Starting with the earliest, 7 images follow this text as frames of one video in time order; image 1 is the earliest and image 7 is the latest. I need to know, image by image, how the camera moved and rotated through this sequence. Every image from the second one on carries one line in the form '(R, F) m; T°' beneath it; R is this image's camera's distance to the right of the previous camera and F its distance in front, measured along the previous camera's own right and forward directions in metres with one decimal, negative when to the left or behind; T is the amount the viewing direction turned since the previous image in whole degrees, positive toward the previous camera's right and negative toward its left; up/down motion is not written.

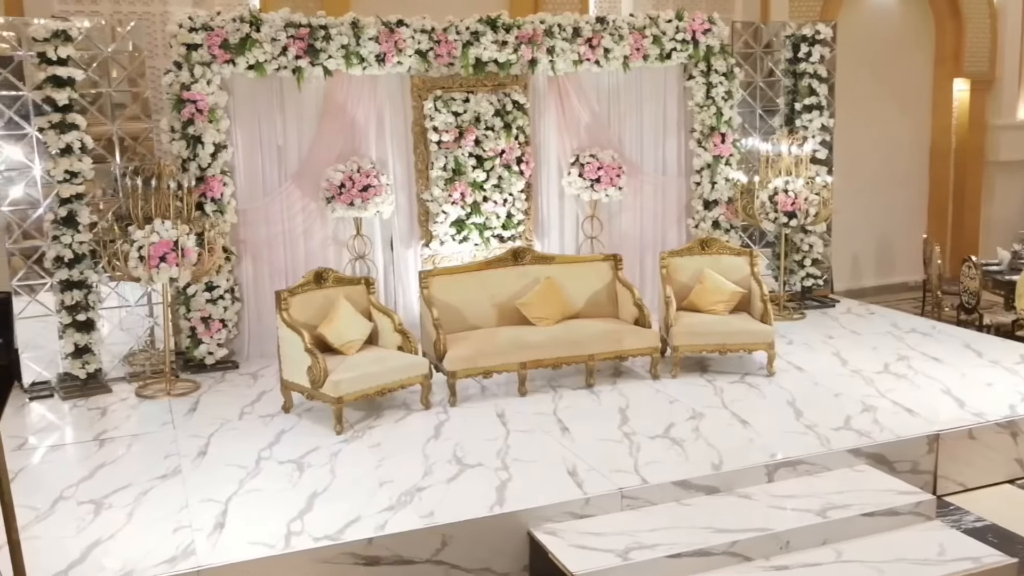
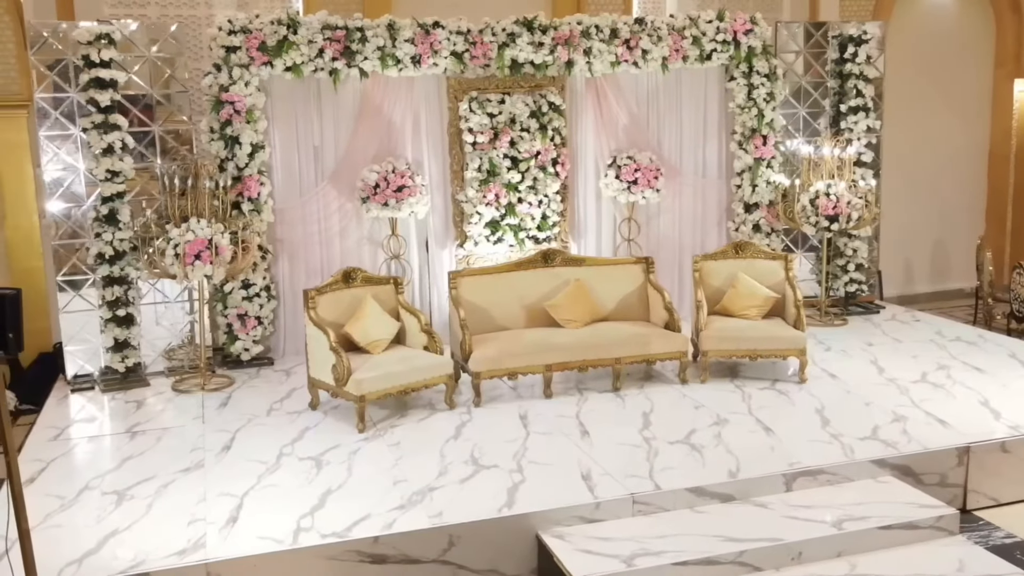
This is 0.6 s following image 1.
(+0.2, 0.0) m; -4°
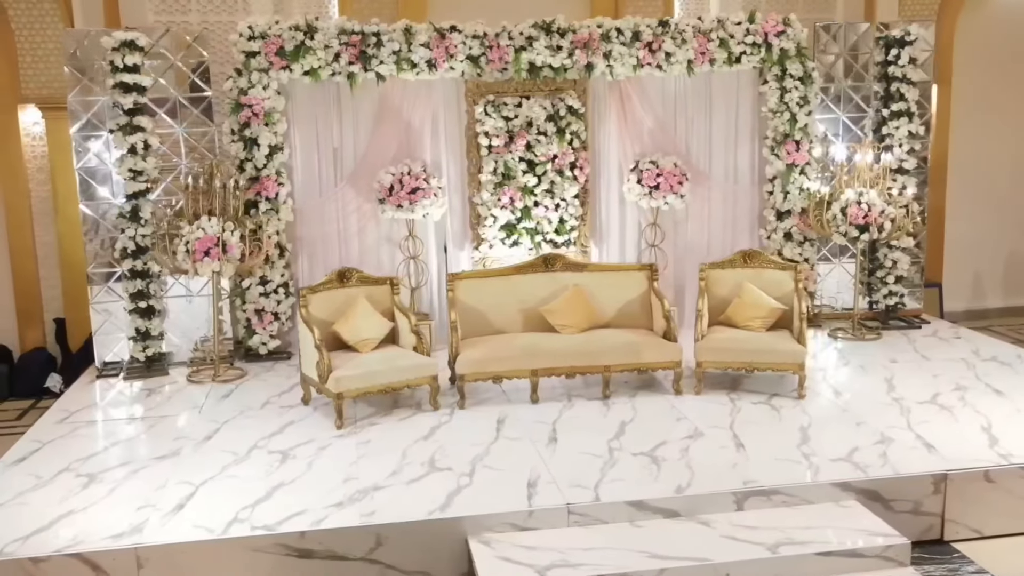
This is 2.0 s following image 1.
(+0.8, 0.0) m; -8°
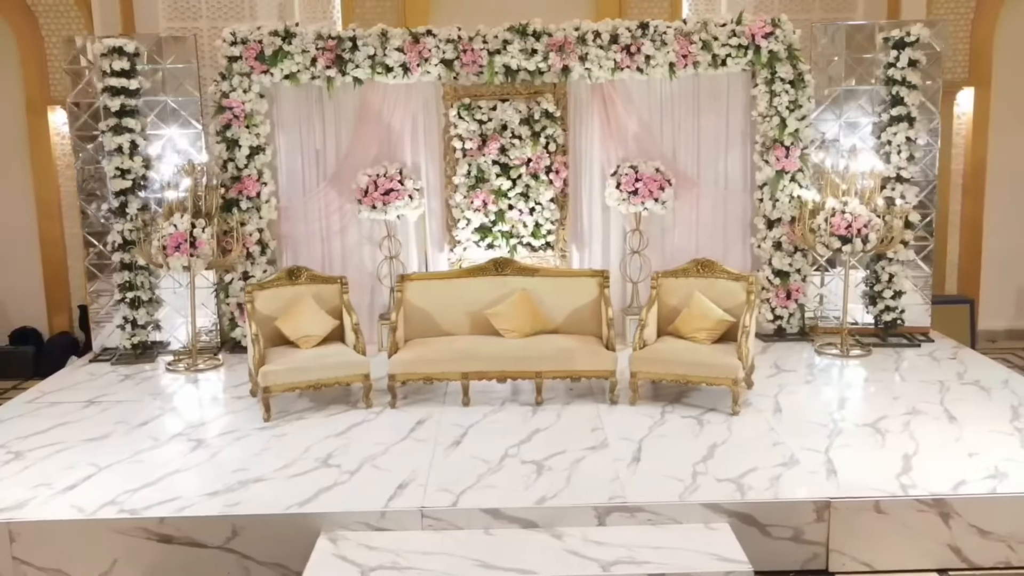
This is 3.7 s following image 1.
(+1.2, +0.1) m; -9°
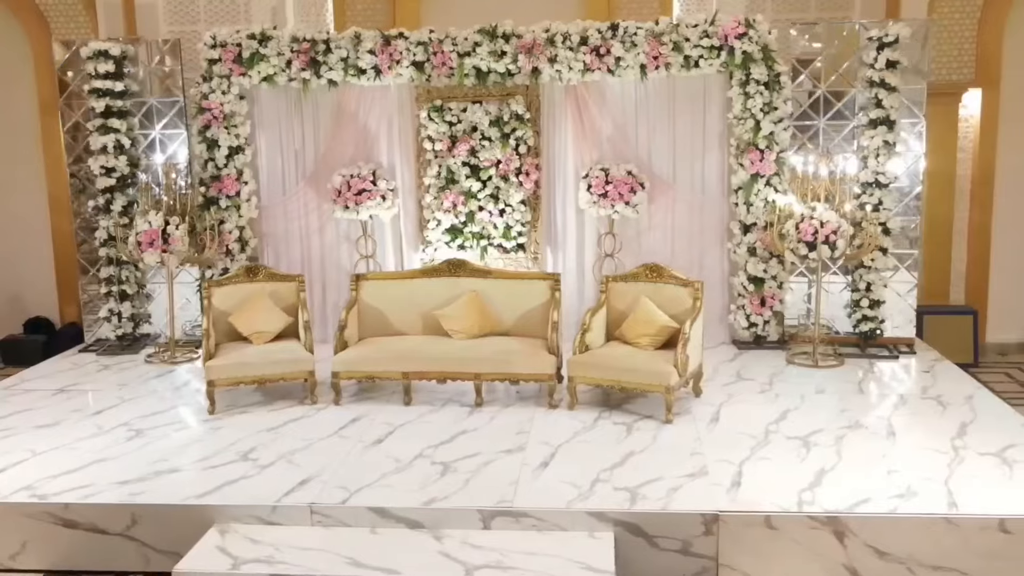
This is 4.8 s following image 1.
(+0.9, 0.0) m; -6°
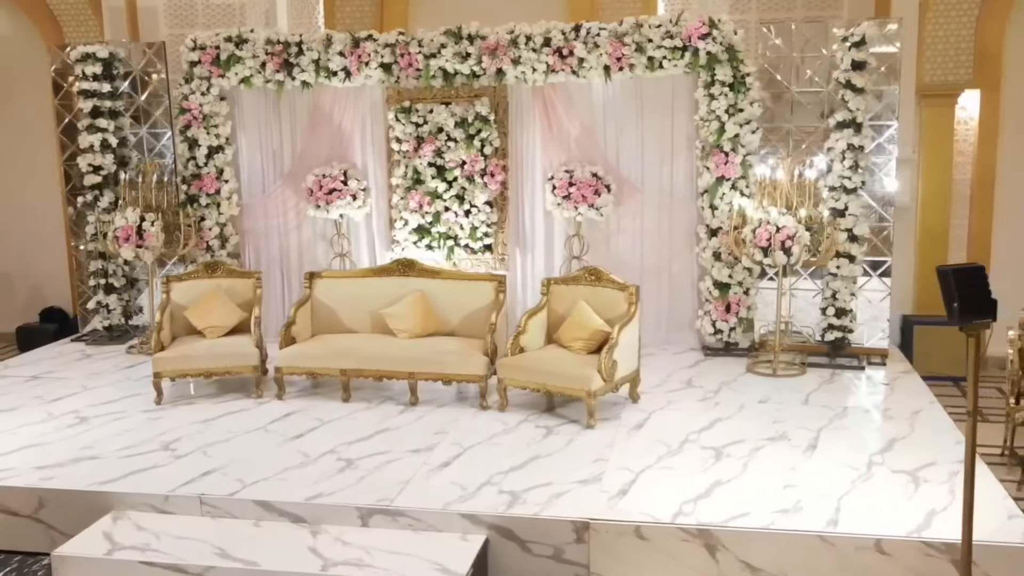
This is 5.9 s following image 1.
(+0.9, 0.0) m; -6°
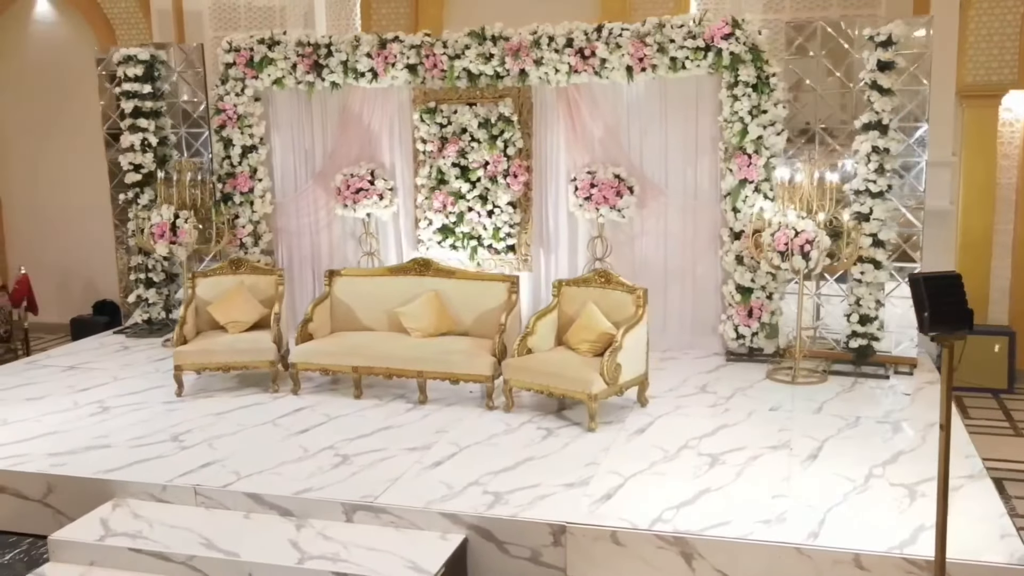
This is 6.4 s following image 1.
(+0.4, 0.0) m; -5°
